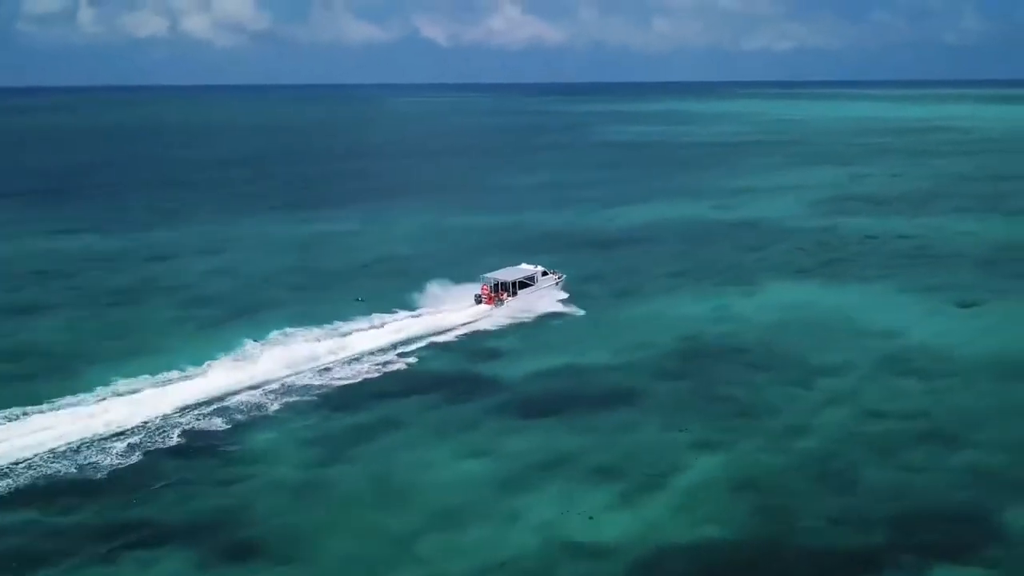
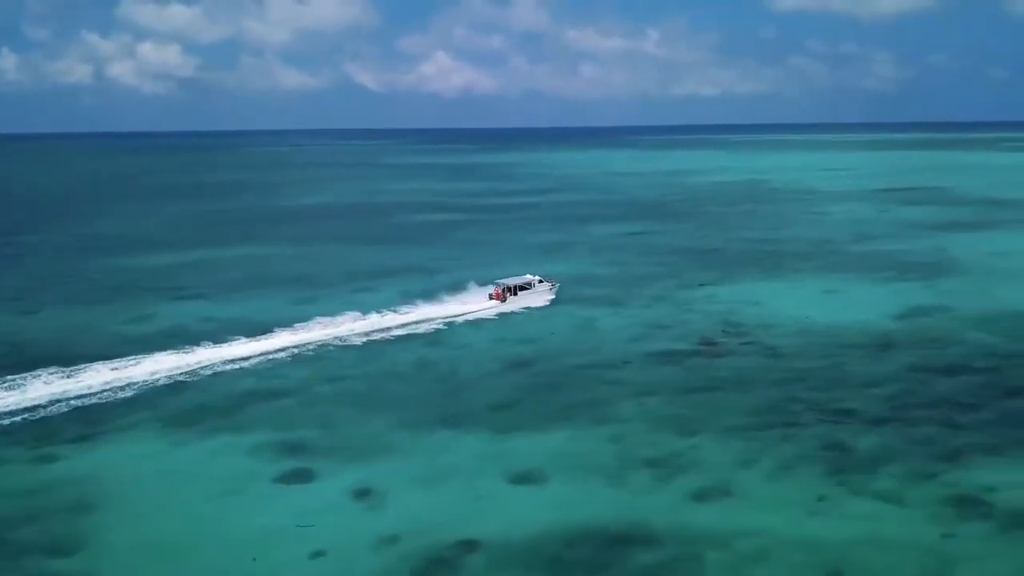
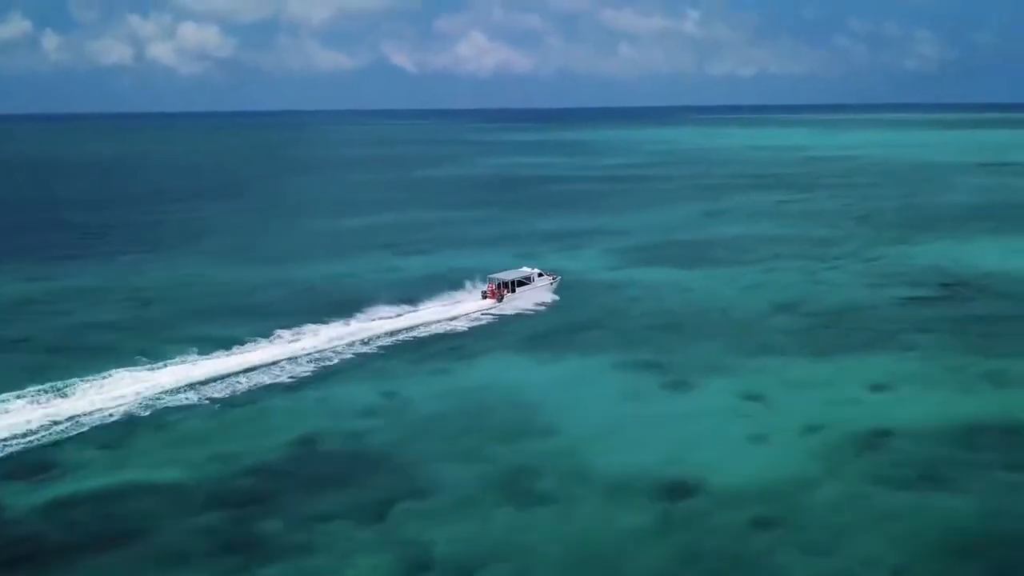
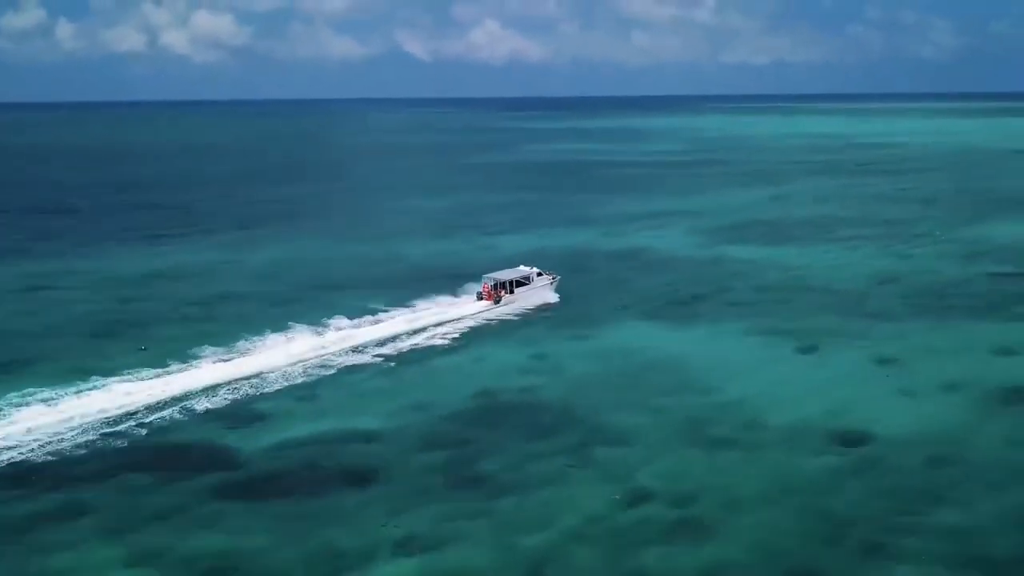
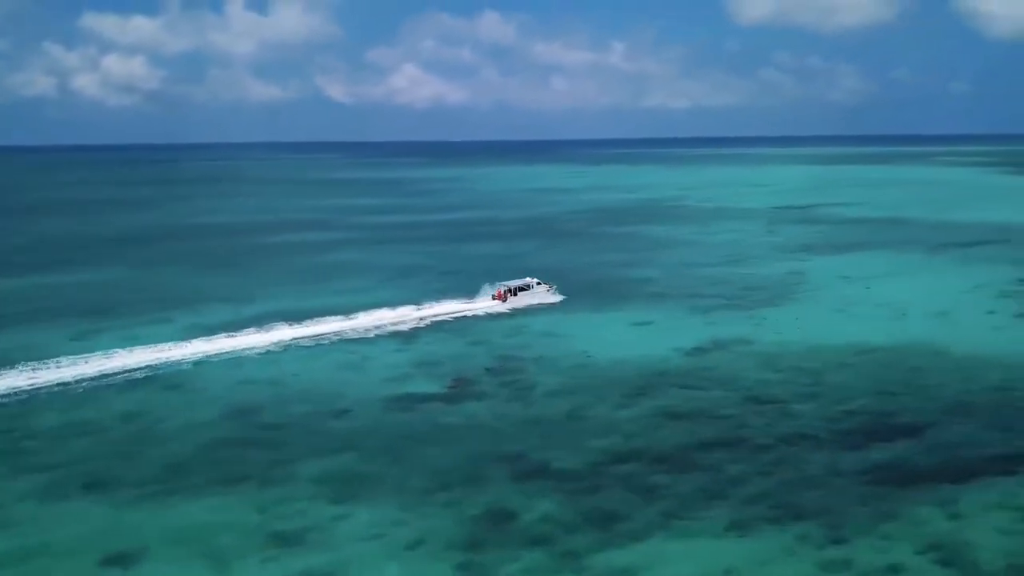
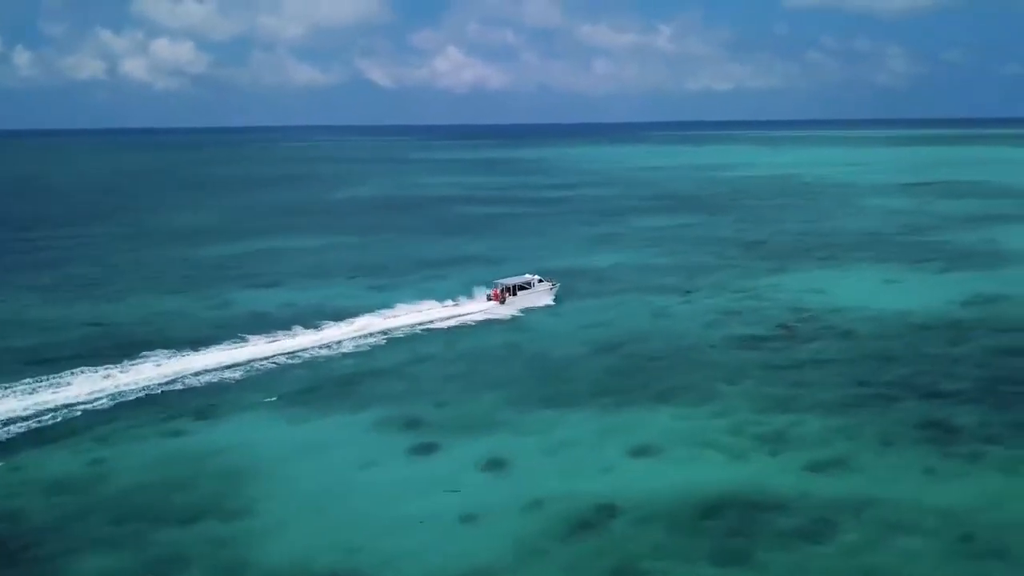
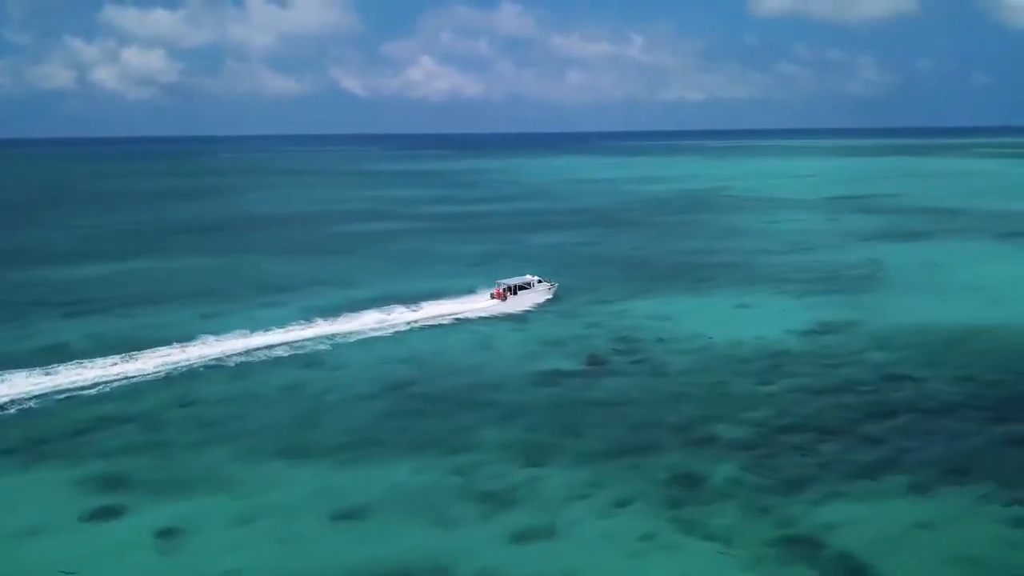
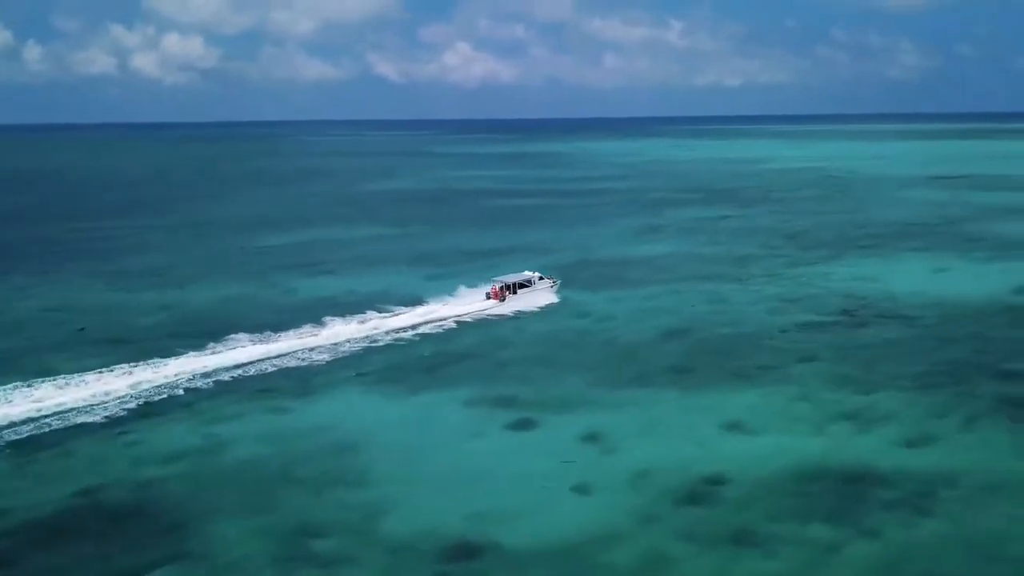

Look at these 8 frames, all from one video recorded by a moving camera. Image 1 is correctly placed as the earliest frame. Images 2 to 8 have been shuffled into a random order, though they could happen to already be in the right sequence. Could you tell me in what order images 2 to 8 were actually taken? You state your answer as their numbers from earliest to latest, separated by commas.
4, 3, 8, 6, 2, 7, 5
